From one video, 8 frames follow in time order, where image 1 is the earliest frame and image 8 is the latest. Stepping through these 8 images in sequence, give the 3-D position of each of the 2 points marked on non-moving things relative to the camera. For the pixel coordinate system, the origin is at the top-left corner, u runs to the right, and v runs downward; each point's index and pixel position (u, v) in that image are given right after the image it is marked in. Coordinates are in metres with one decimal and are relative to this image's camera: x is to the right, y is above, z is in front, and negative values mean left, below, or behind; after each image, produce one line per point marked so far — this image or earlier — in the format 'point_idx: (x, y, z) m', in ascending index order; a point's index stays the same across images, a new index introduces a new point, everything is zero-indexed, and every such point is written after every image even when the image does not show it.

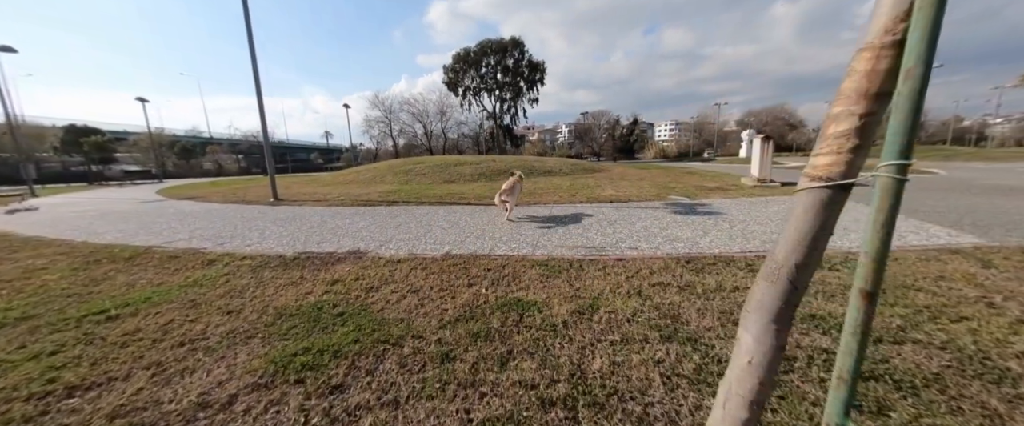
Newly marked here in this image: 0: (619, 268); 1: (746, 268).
0: (+1.3, -0.7, +4.0) m
1: (+2.8, -0.7, +3.9) m
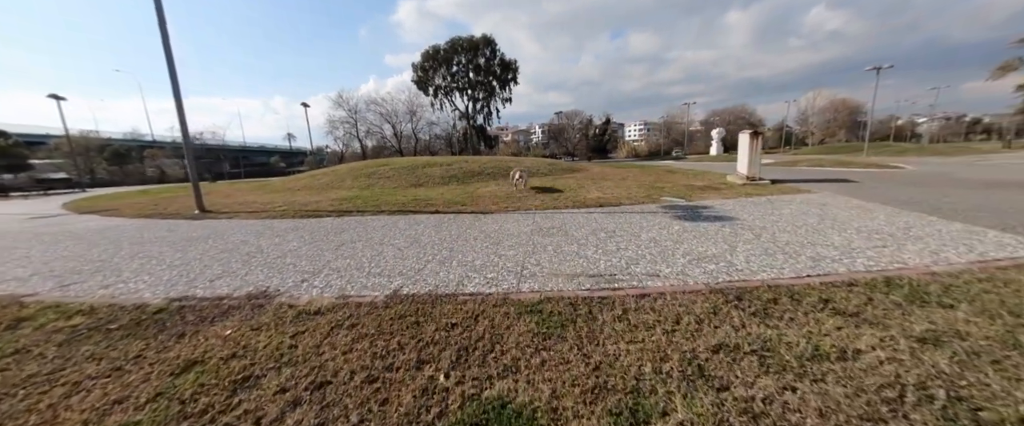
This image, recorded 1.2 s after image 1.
0: (+1.2, -0.9, +2.7) m
1: (+2.7, -0.8, +2.7) m
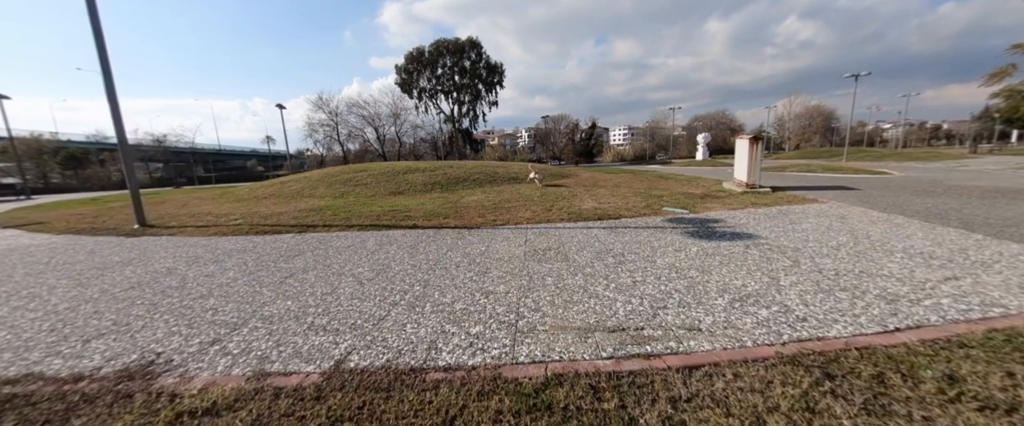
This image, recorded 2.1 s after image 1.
0: (+1.1, -1.1, +1.8) m
1: (+2.6, -1.1, +1.9) m
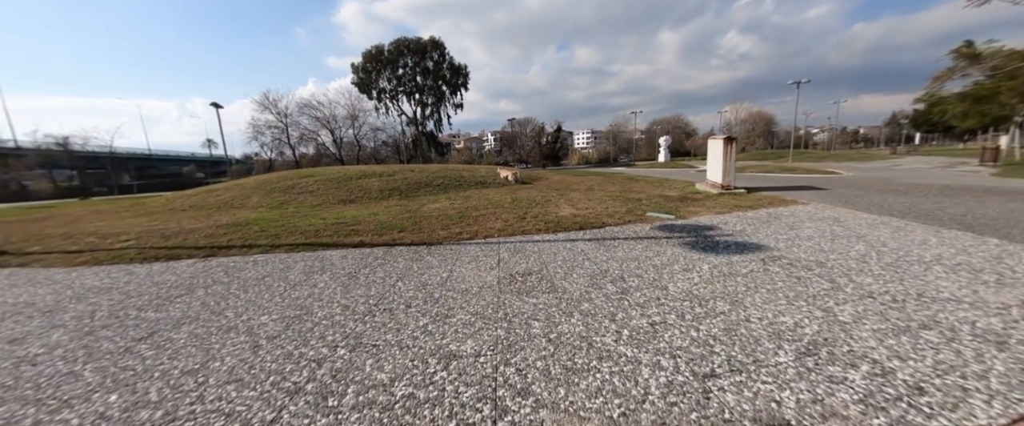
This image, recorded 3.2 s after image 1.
0: (+1.1, -1.3, +0.8) m
1: (+2.6, -1.2, +1.0) m
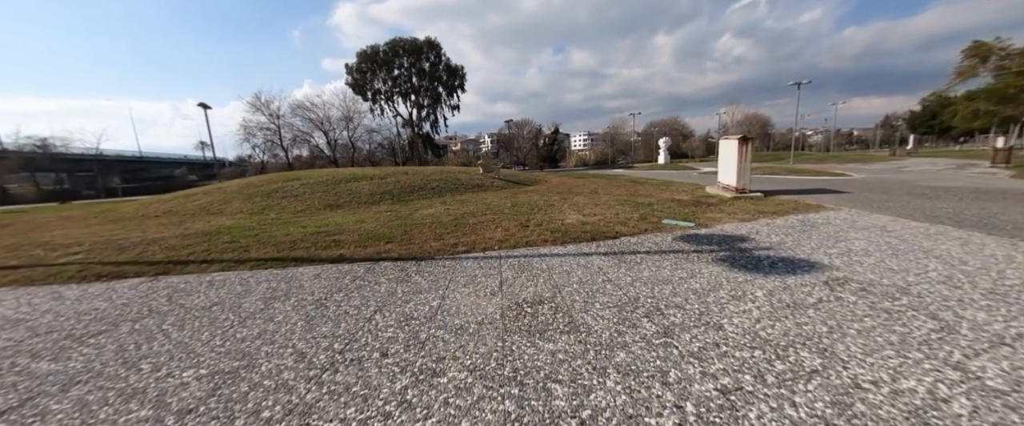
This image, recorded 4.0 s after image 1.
0: (+1.2, -1.4, 0.0) m
1: (+2.7, -1.3, +0.2) m
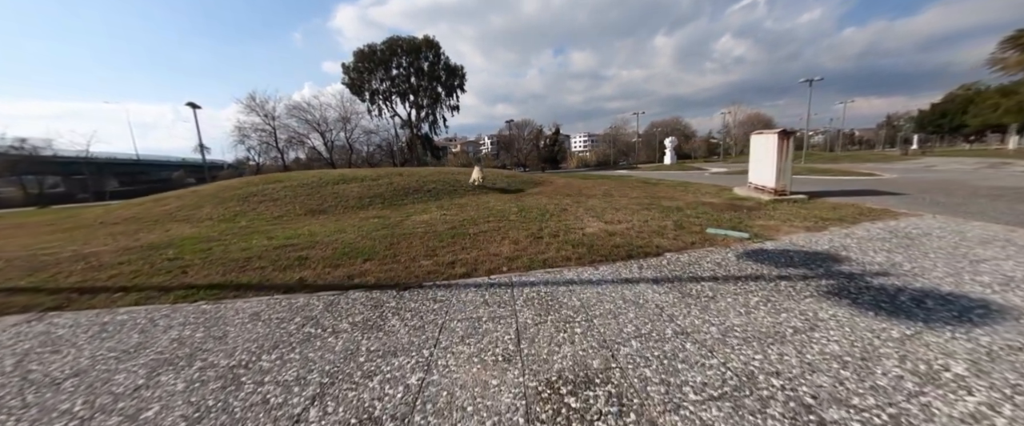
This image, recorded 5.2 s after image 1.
0: (+1.4, -1.5, -1.4) m
1: (+2.9, -1.4, -1.1) m
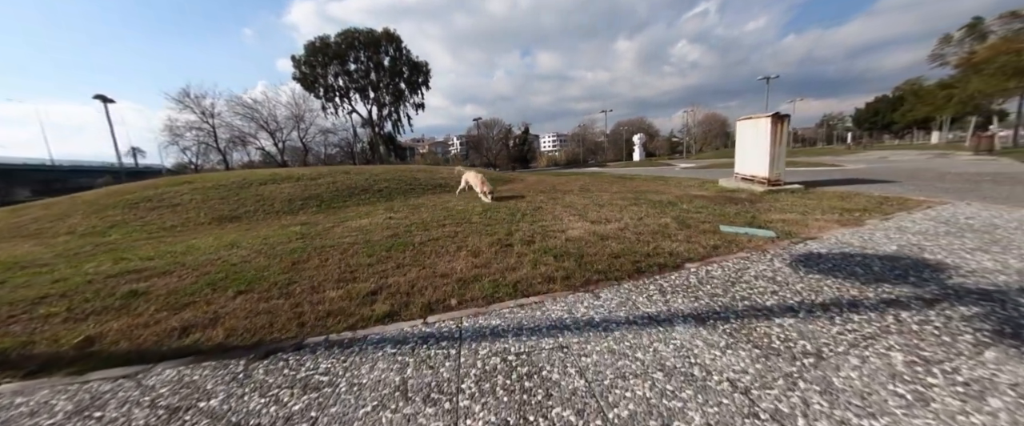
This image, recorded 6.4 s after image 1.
0: (+1.5, -1.4, -2.8) m
1: (+2.9, -1.3, -2.4) m
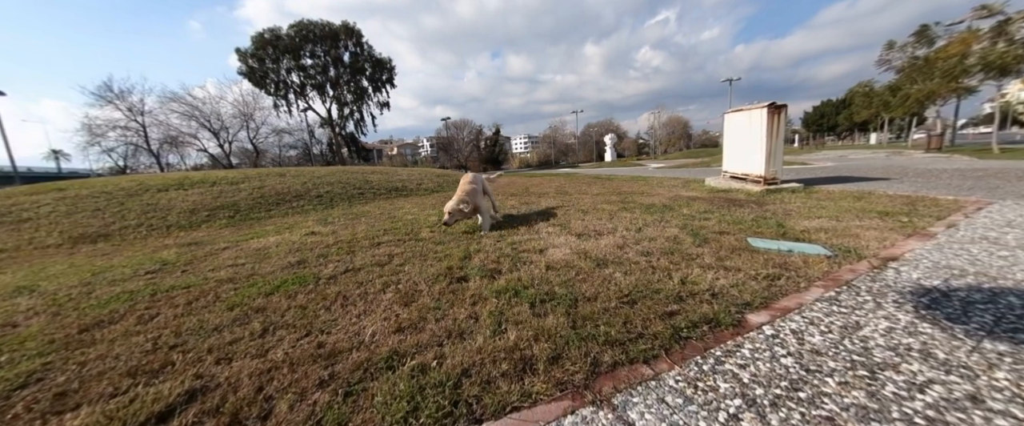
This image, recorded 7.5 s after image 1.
0: (+1.7, -1.5, -4.1) m
1: (+3.1, -1.3, -3.6) m
